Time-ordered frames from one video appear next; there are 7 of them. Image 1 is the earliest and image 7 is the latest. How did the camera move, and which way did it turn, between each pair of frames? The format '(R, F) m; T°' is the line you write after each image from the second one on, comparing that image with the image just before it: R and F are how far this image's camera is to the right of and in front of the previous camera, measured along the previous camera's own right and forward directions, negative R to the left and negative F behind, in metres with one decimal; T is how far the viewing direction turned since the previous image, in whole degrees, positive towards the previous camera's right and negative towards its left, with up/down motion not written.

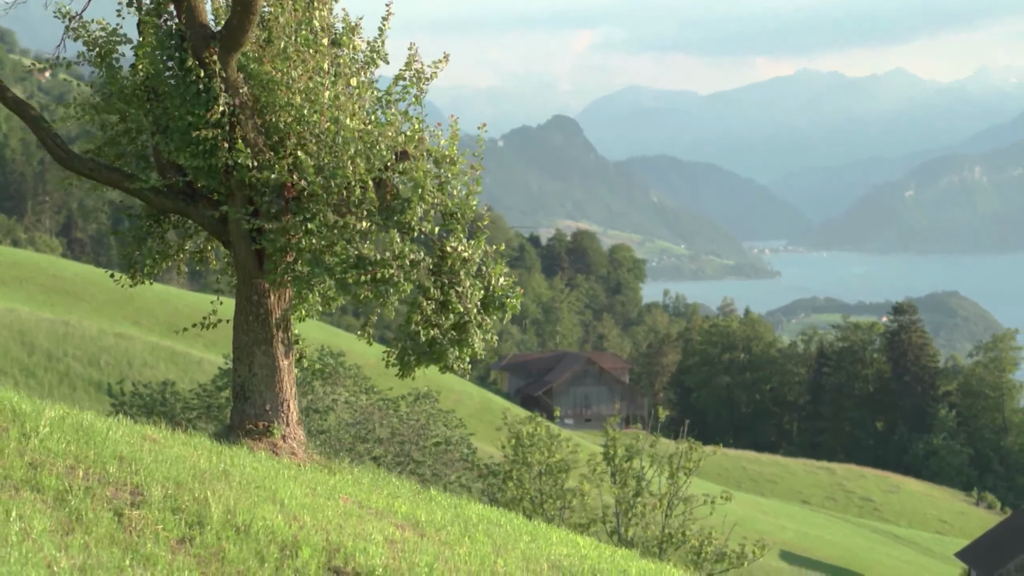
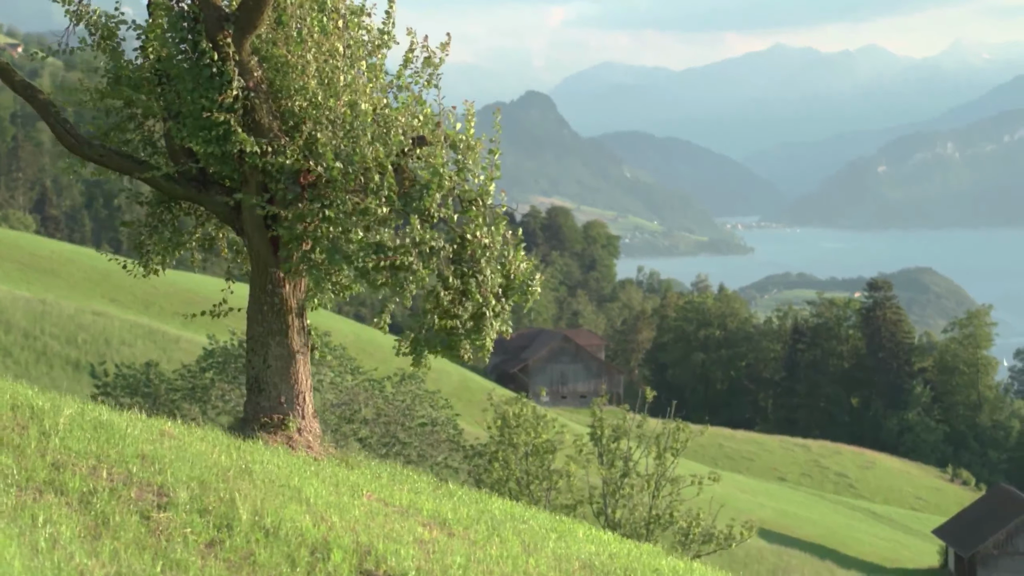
(-0.5, +0.3) m; 0°
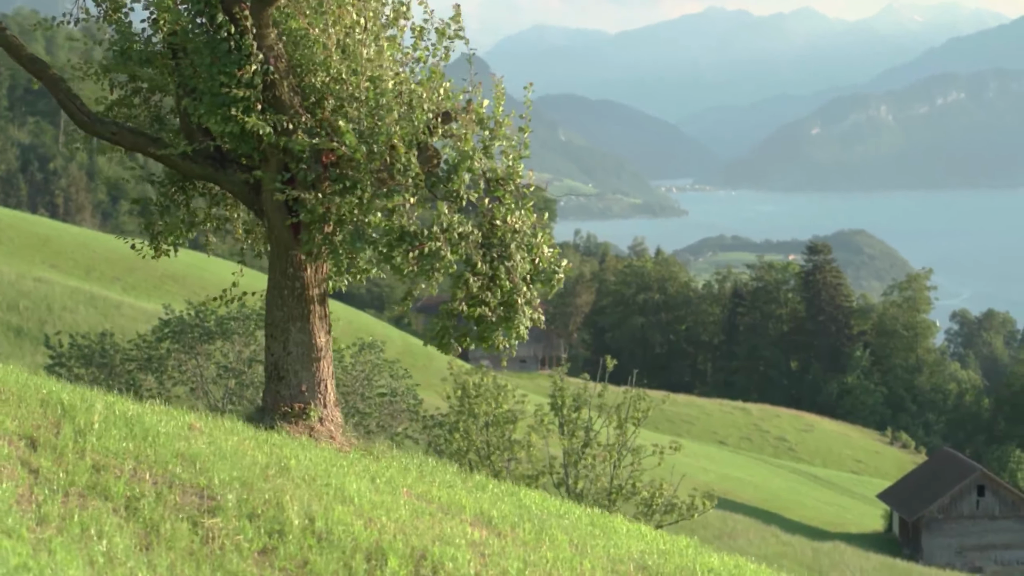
(-0.9, +0.6) m; +1°
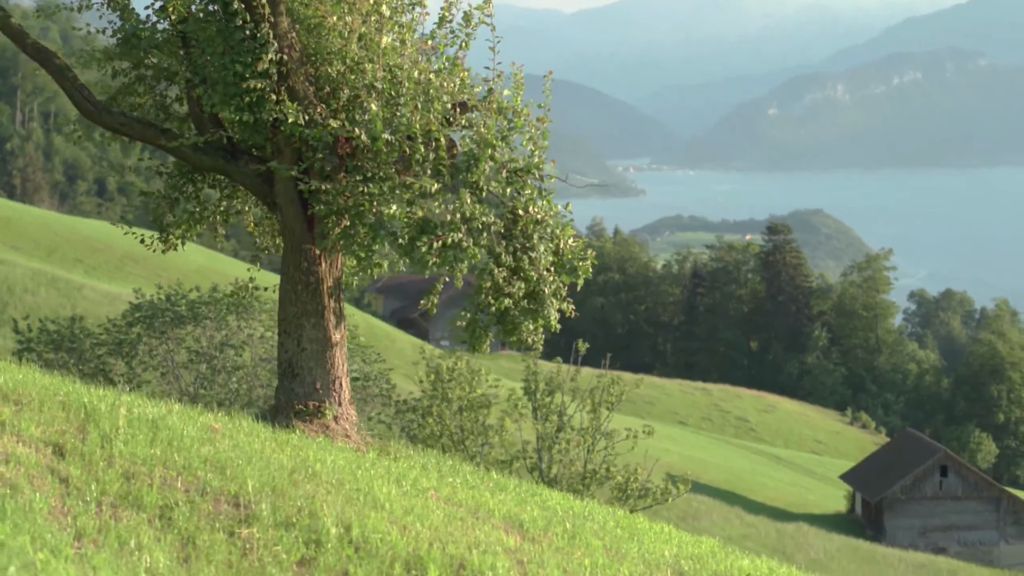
(-0.6, +0.3) m; +1°
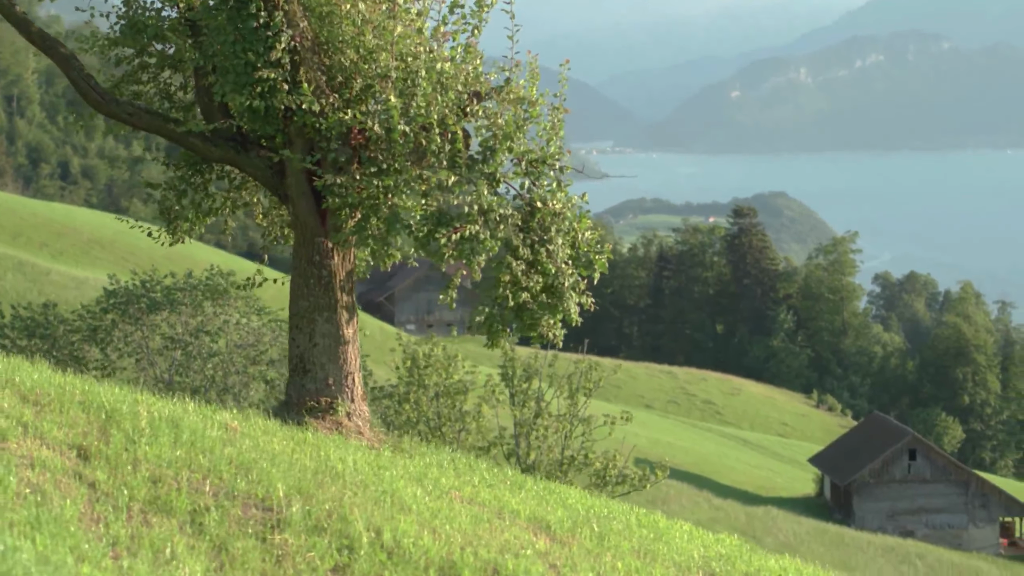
(-0.5, +0.3) m; +1°
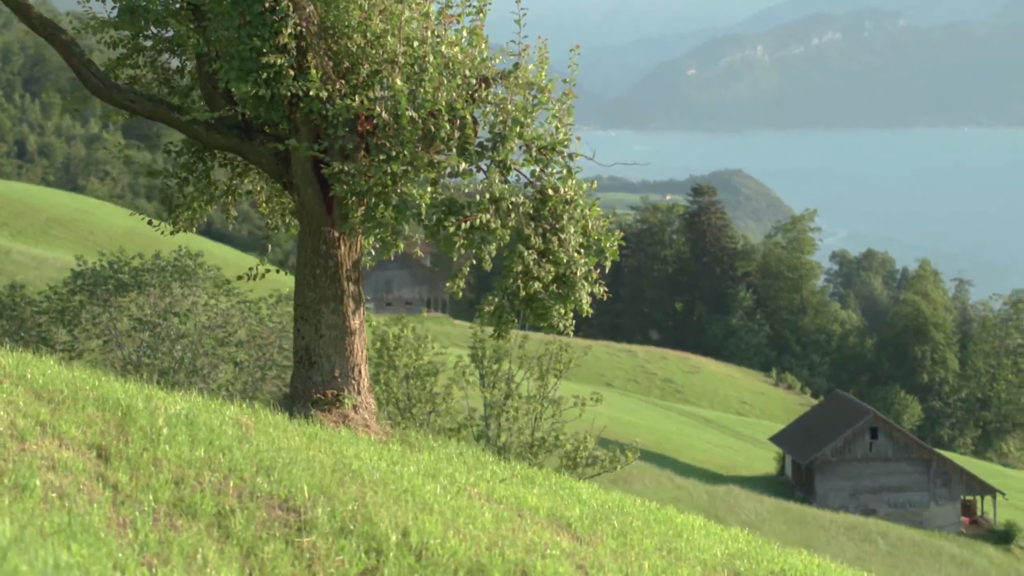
(-0.5, +0.2) m; +1°
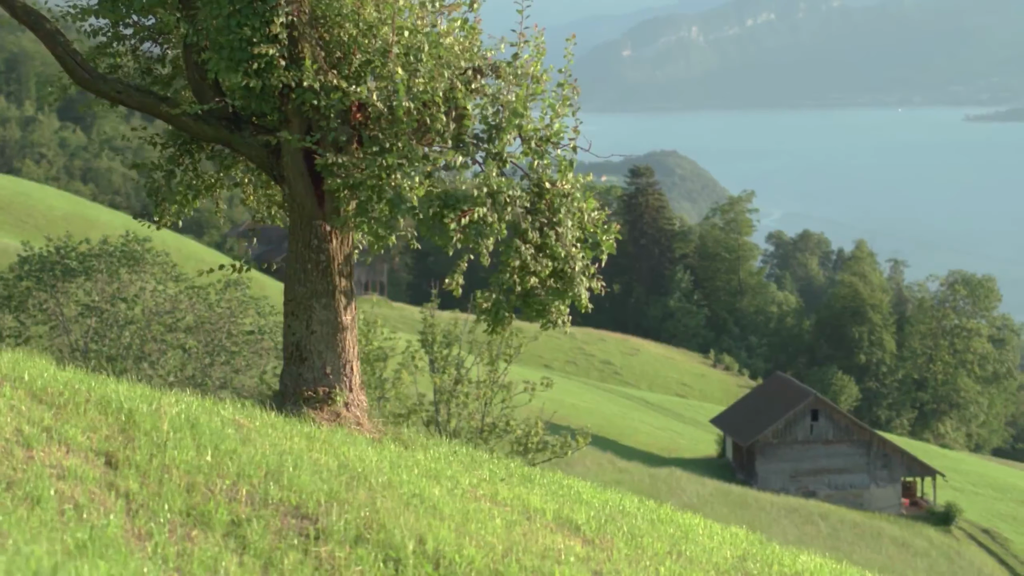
(-0.5, +0.2) m; +2°
